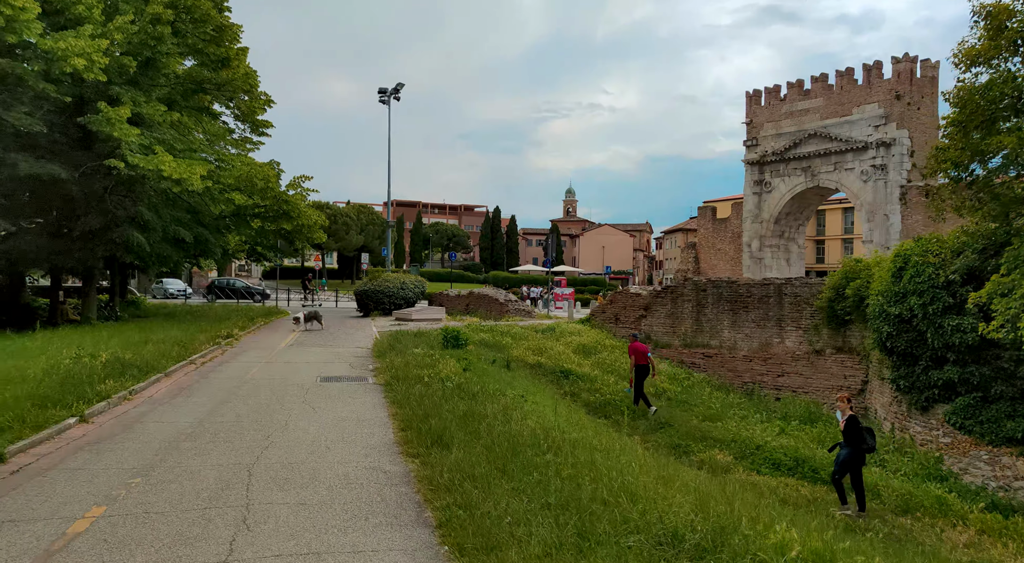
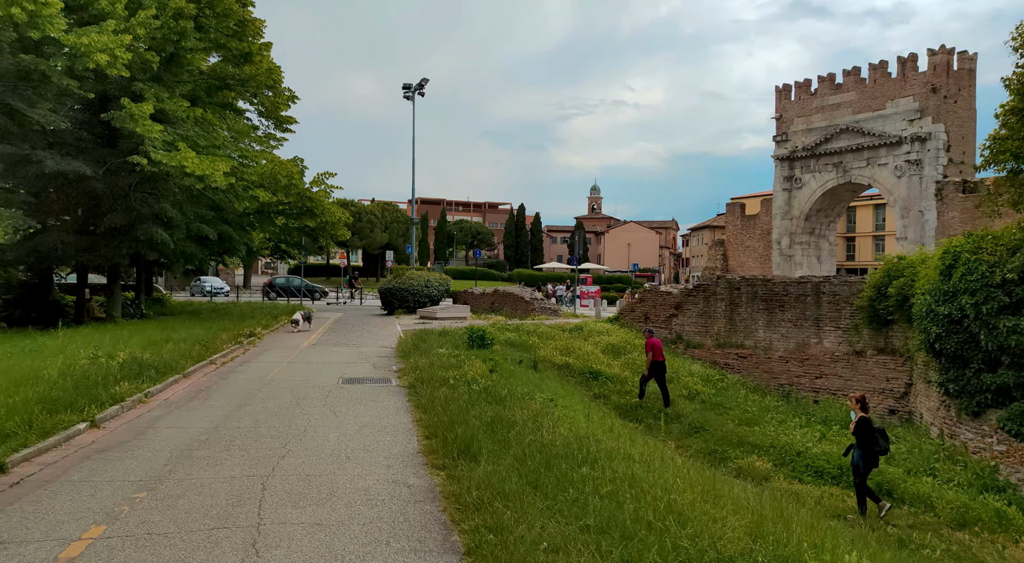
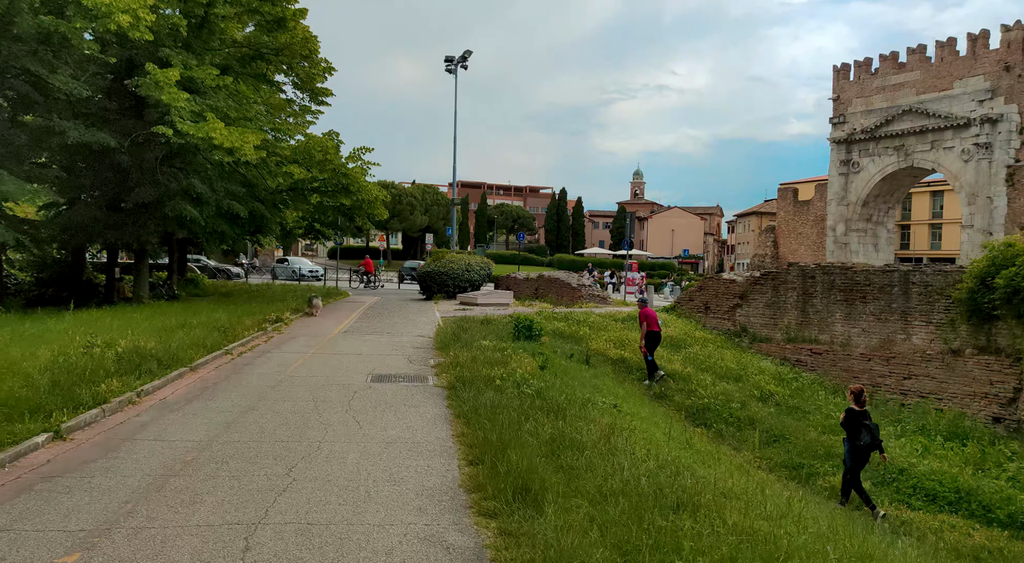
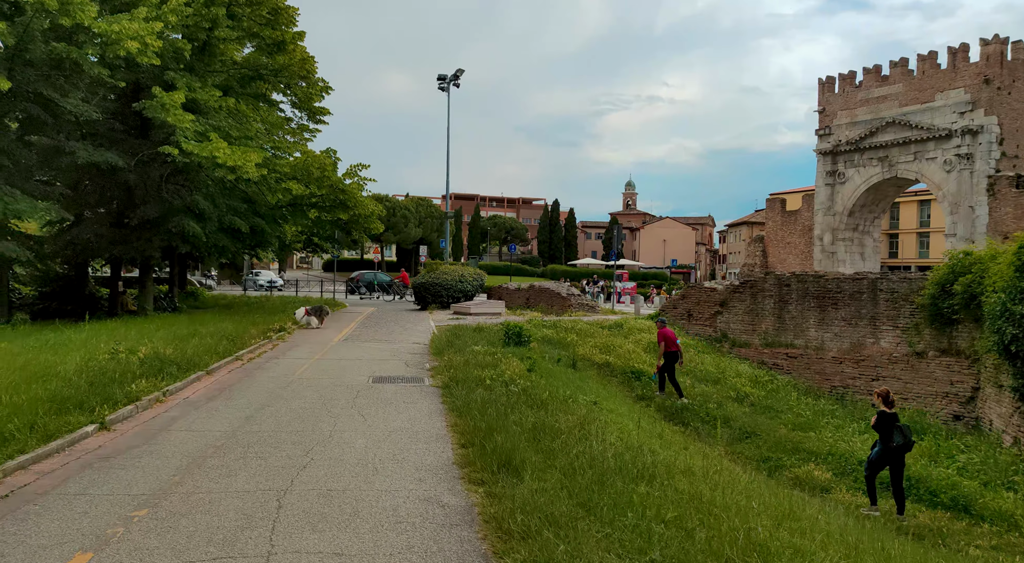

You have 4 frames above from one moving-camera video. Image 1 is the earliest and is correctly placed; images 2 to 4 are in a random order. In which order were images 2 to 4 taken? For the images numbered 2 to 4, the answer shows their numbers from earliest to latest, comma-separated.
2, 4, 3
